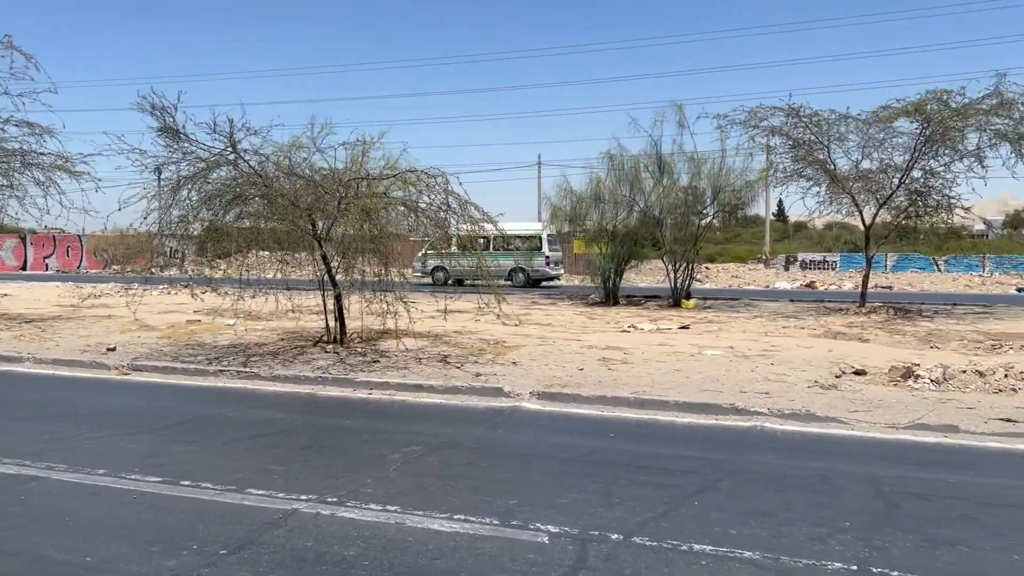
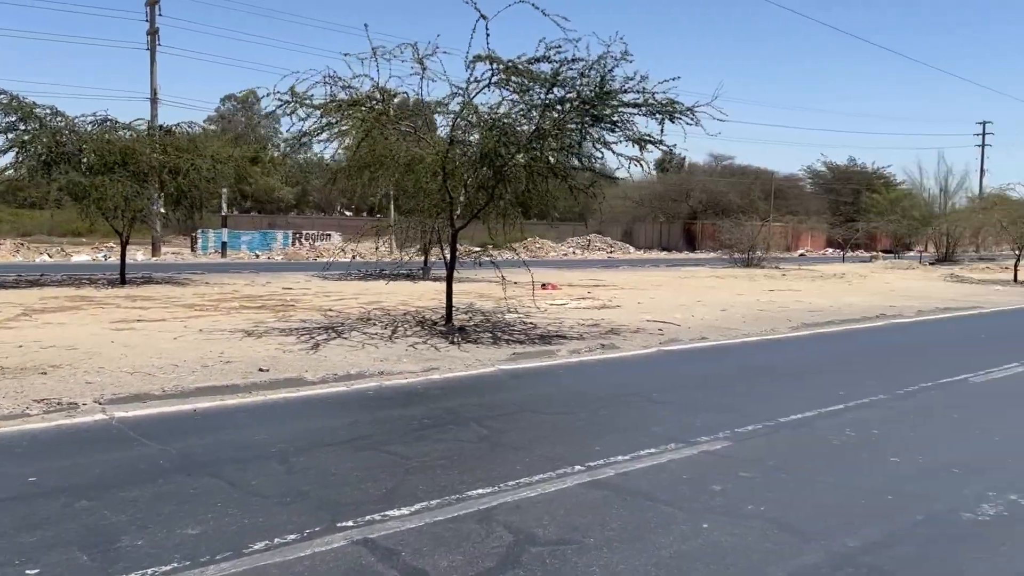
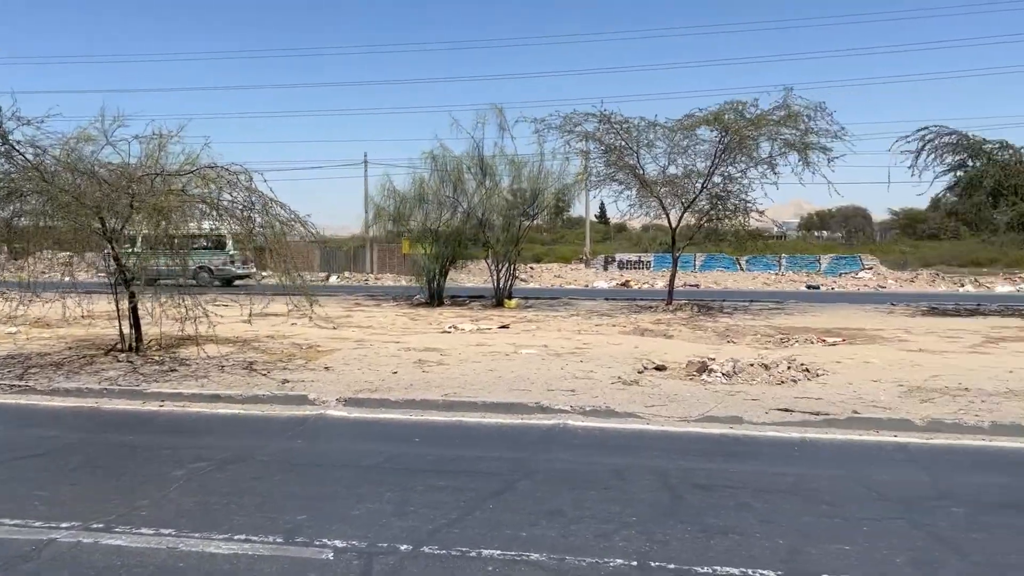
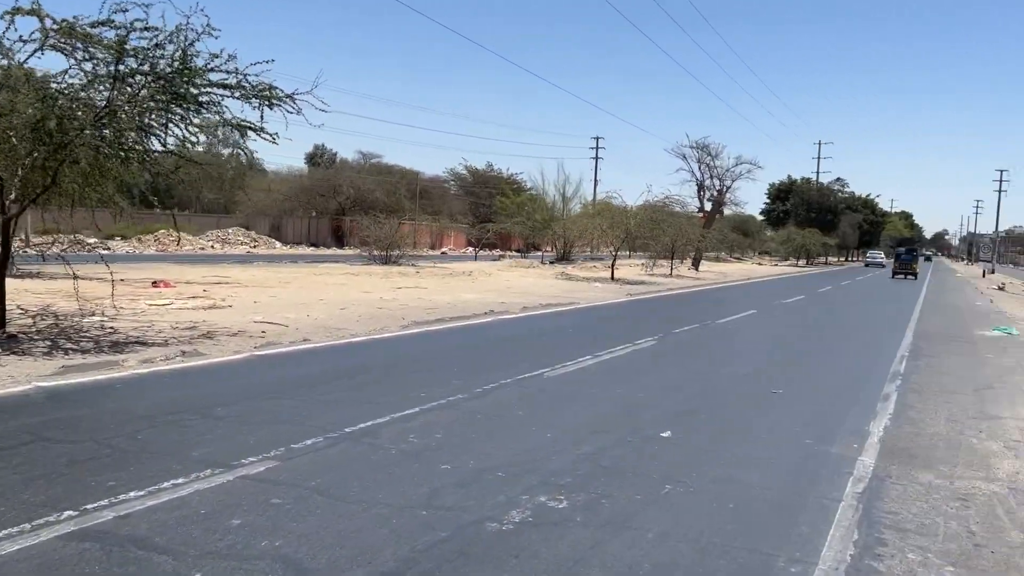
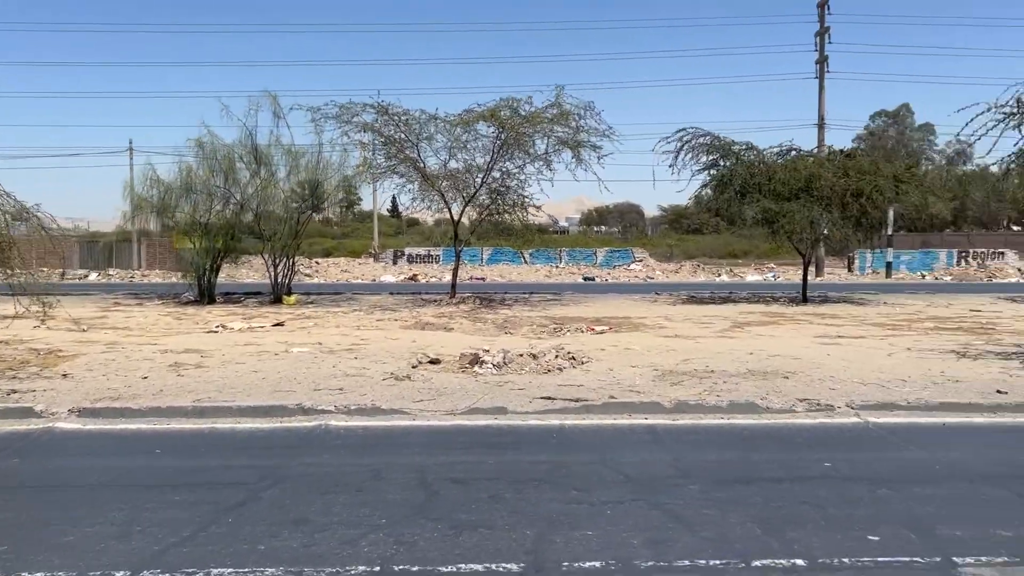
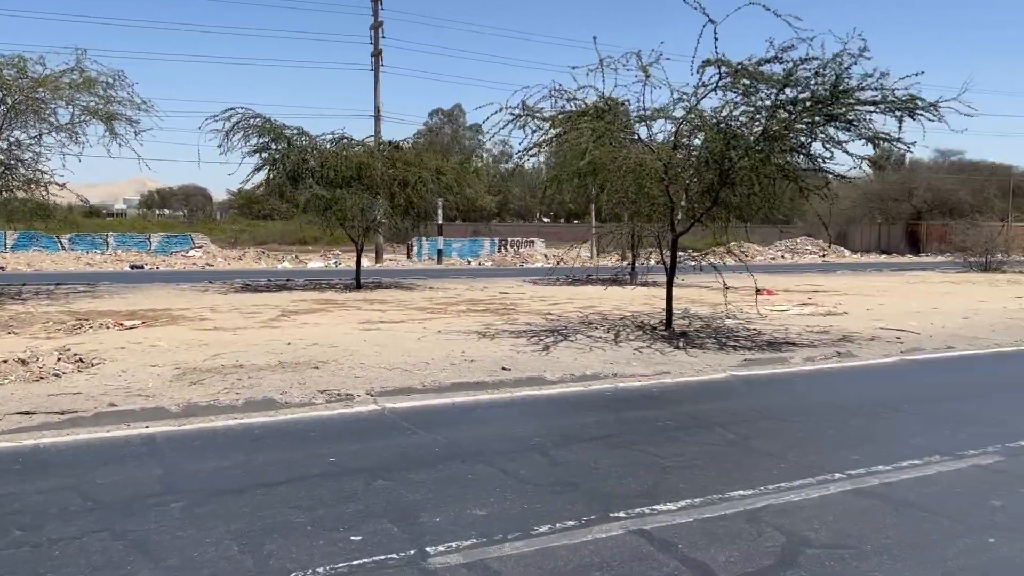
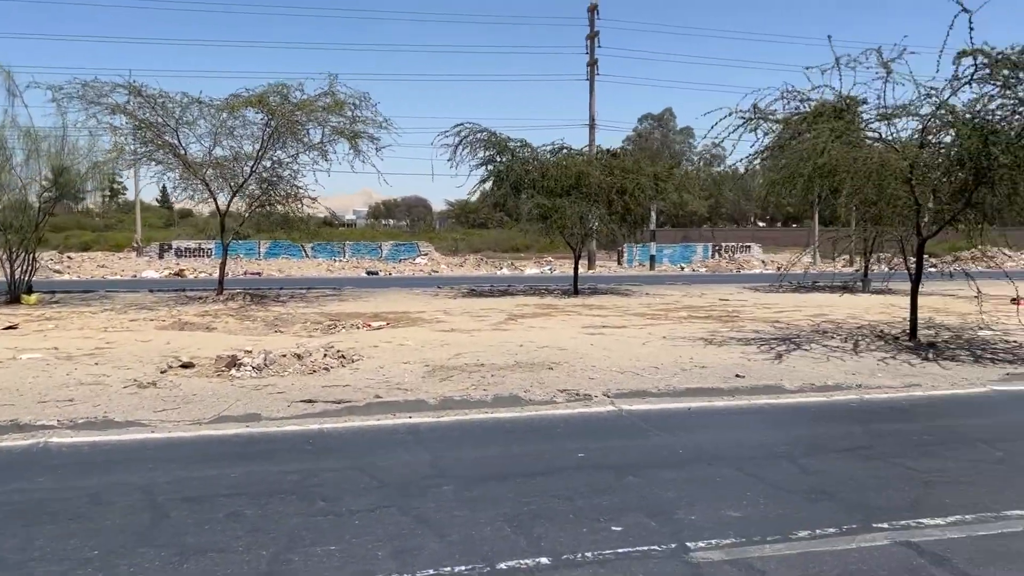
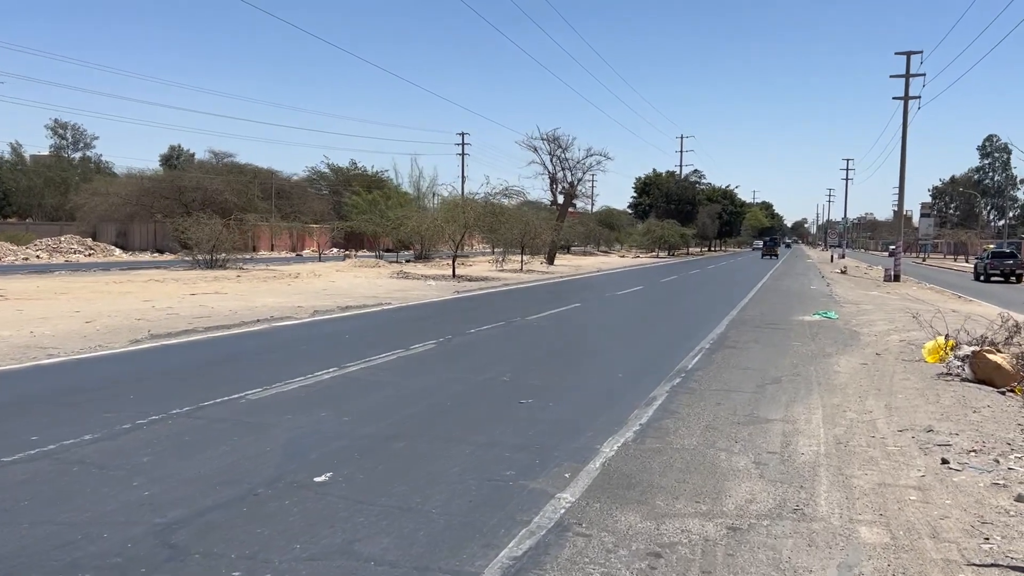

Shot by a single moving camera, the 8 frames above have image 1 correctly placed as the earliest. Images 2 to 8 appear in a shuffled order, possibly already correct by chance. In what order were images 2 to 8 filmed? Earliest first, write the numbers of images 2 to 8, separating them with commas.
3, 5, 7, 6, 2, 4, 8
